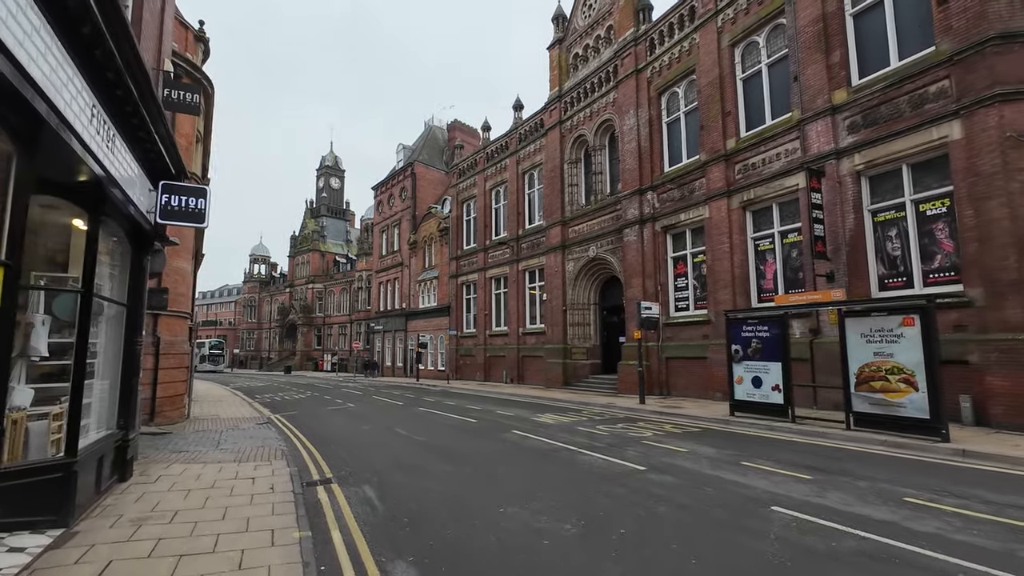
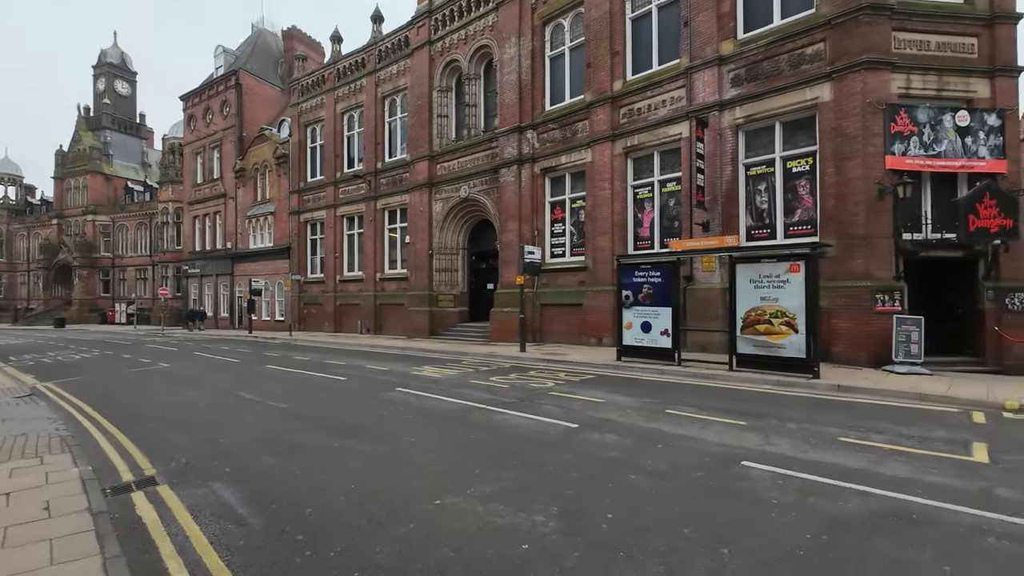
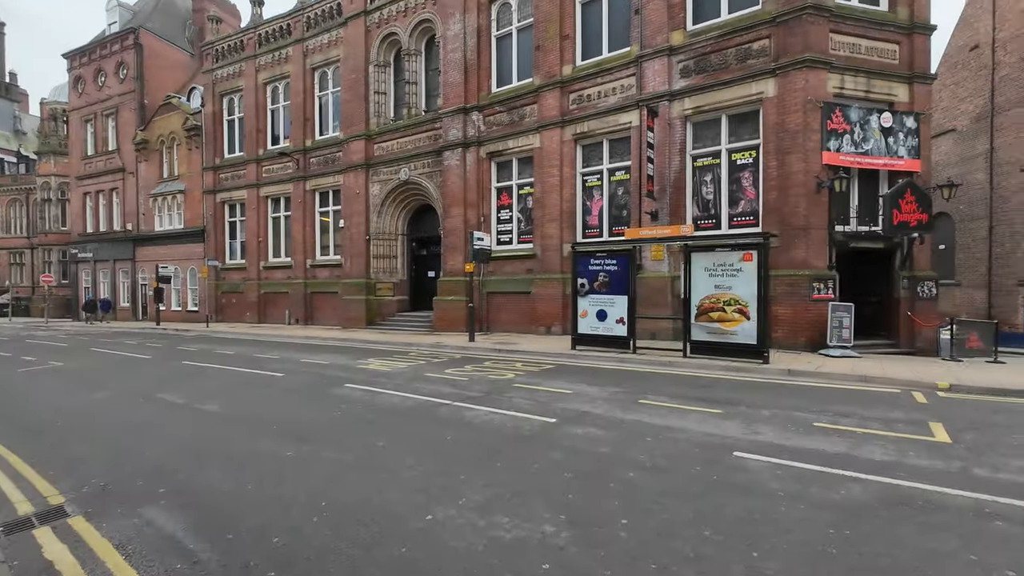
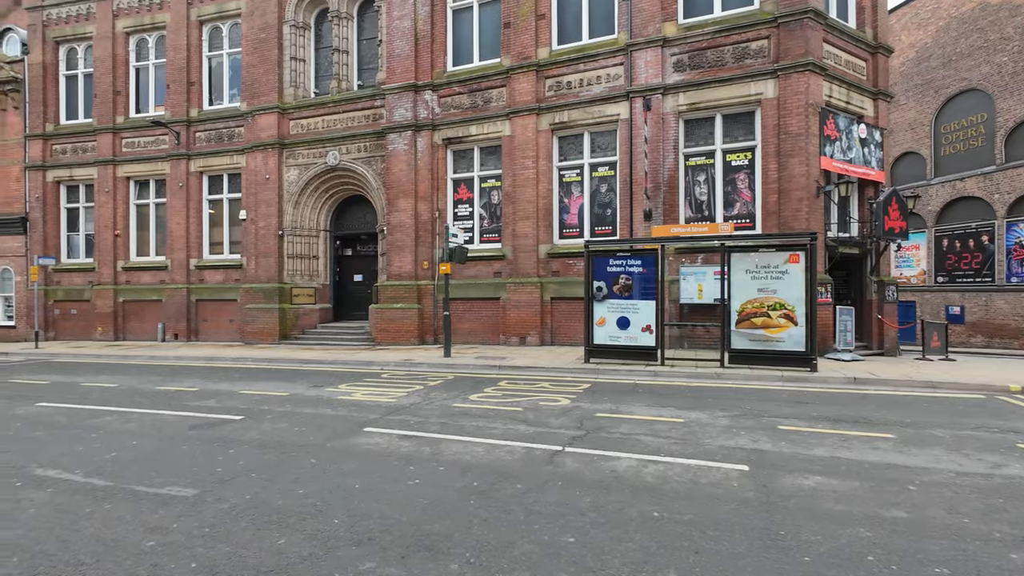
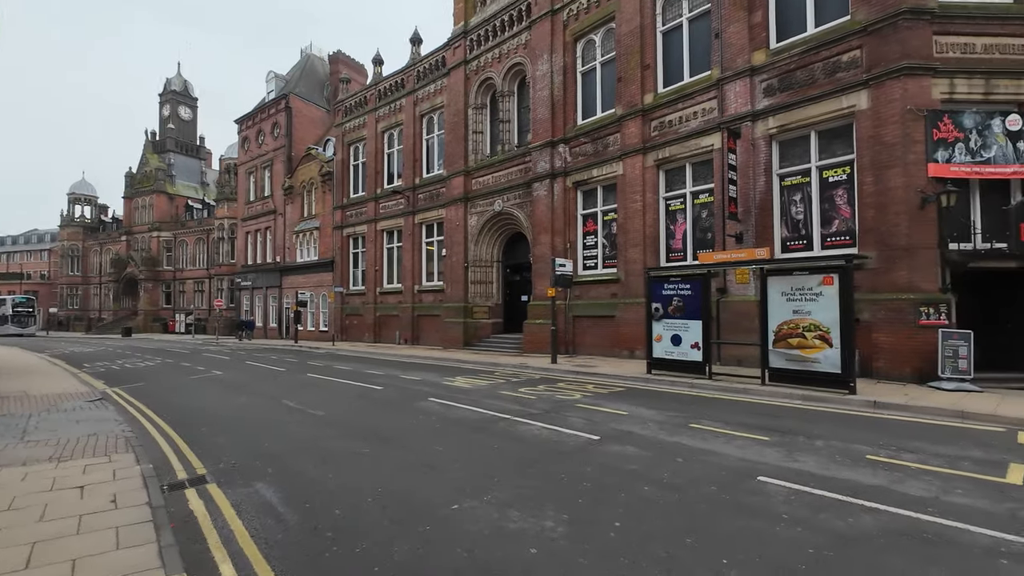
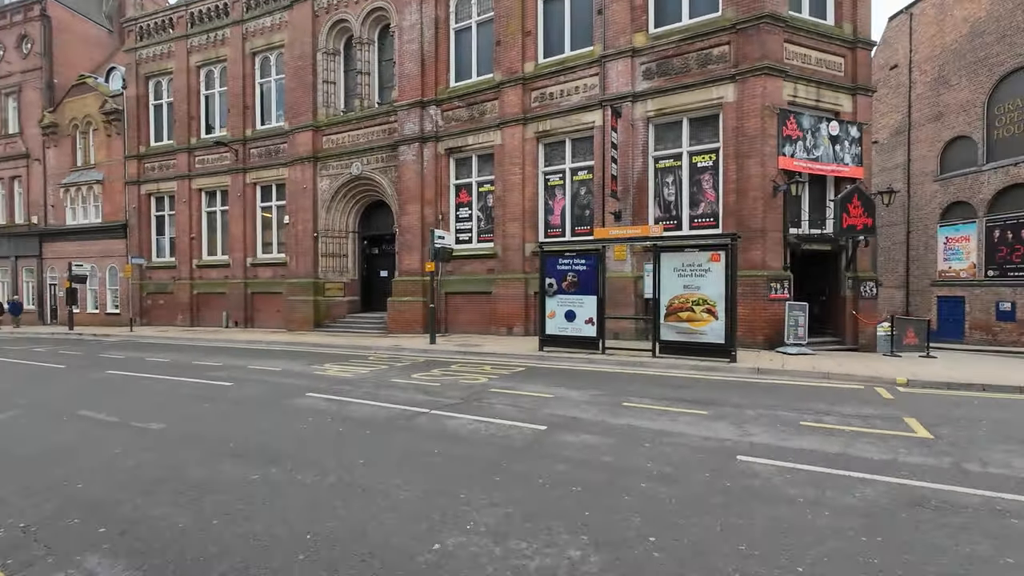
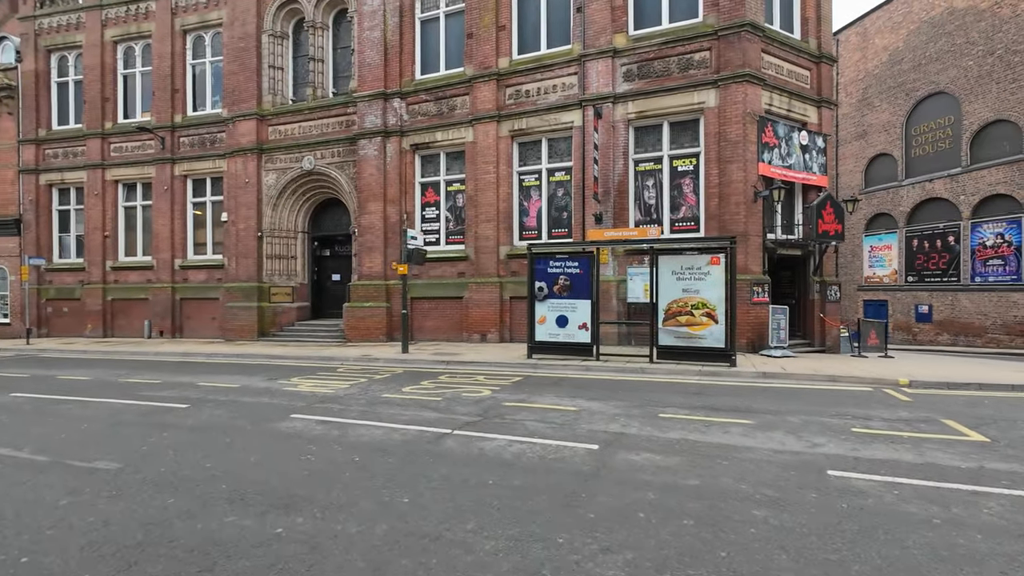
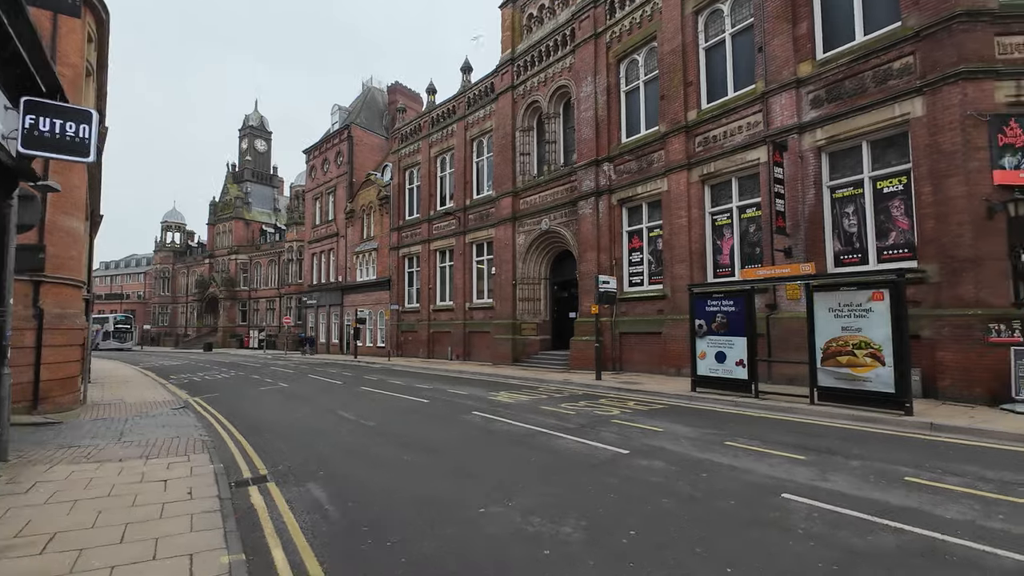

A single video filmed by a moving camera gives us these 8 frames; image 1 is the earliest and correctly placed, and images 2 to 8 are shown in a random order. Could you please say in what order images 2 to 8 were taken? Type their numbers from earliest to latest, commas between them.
8, 5, 2, 3, 6, 7, 4
